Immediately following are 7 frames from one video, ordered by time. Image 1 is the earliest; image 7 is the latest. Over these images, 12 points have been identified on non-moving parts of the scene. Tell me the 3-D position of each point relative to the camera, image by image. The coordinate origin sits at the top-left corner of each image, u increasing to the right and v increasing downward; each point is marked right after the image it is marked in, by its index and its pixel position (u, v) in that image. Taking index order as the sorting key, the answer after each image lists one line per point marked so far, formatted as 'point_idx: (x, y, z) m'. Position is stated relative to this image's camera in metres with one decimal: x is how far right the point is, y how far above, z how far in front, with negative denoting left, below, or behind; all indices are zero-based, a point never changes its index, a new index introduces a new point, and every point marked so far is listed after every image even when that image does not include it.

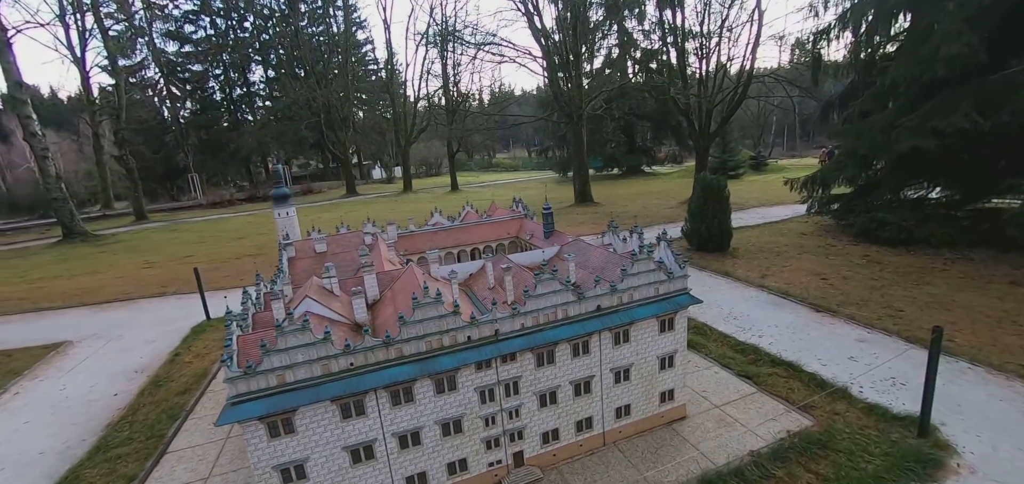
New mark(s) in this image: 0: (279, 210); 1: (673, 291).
0: (-8.0, +1.0, +15.6) m
1: (+3.4, -1.1, +9.5) m
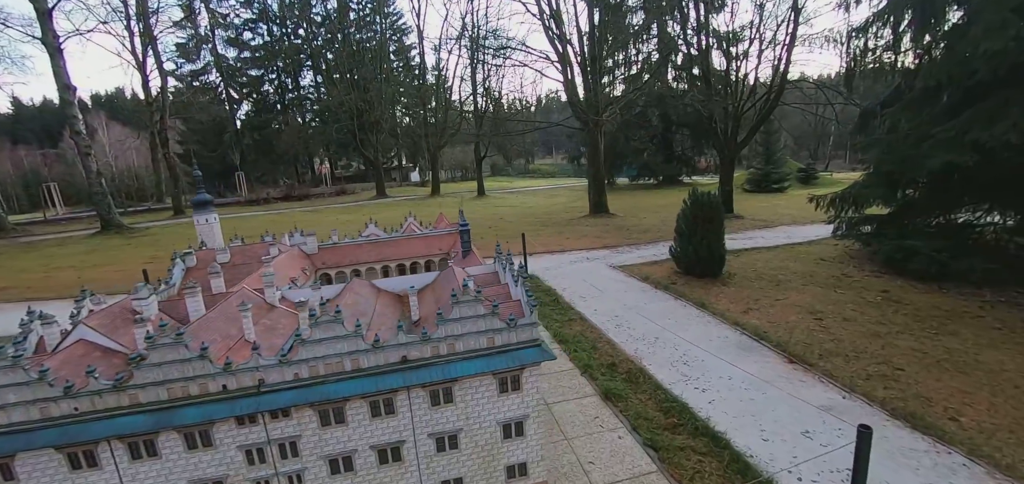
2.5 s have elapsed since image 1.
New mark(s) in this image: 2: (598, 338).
0: (-10.6, +0.8, +14.9) m
1: (0.0, -1.7, +7.5) m
2: (+2.9, -3.3, +14.9) m
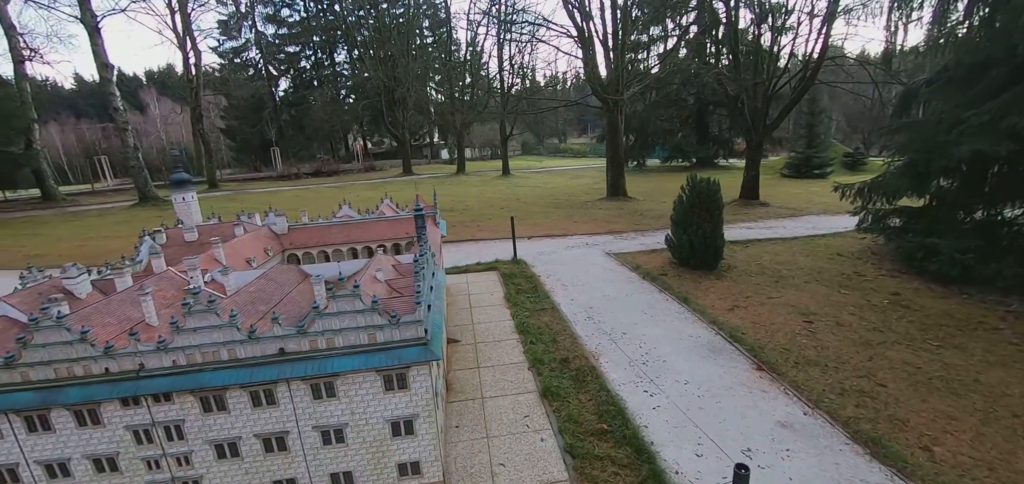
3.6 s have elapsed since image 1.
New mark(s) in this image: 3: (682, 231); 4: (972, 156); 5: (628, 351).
0: (-11.7, +1.6, +15.3) m
1: (-1.8, -1.6, +7.1) m
2: (+1.6, -2.9, +14.4) m
3: (+7.6, +0.5, +19.6) m
4: (+16.0, +3.0, +15.4) m
5: (+3.4, -3.3, +13.0) m
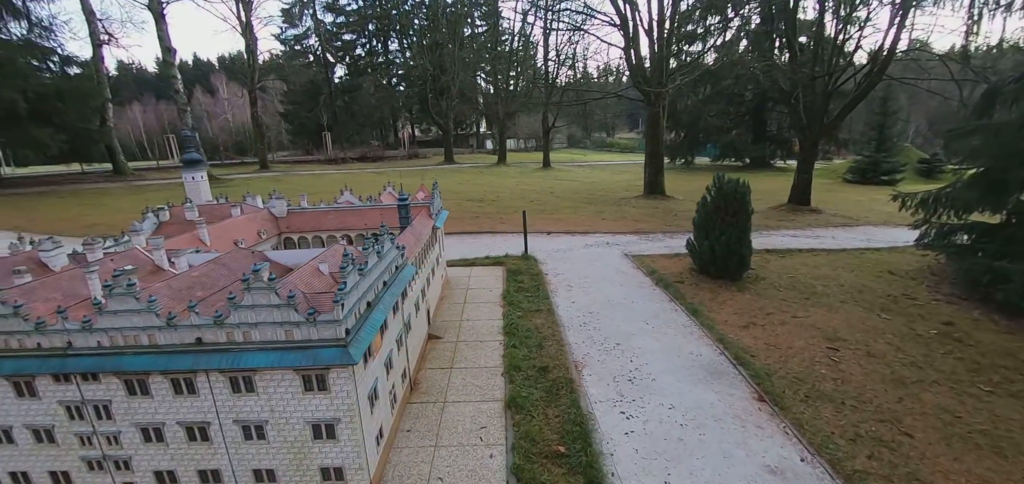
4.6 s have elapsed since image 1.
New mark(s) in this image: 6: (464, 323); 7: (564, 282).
0: (-11.6, +2.4, +15.7) m
1: (-2.9, -1.5, +6.7) m
2: (+1.2, -2.9, +13.5) m
3: (+7.9, +0.2, +18.0) m
4: (+16.0, +2.1, +12.9) m
5: (+2.8, -3.3, +11.9) m
6: (-1.6, -2.7, +14.3) m
7: (+2.1, -1.7, +18.0) m
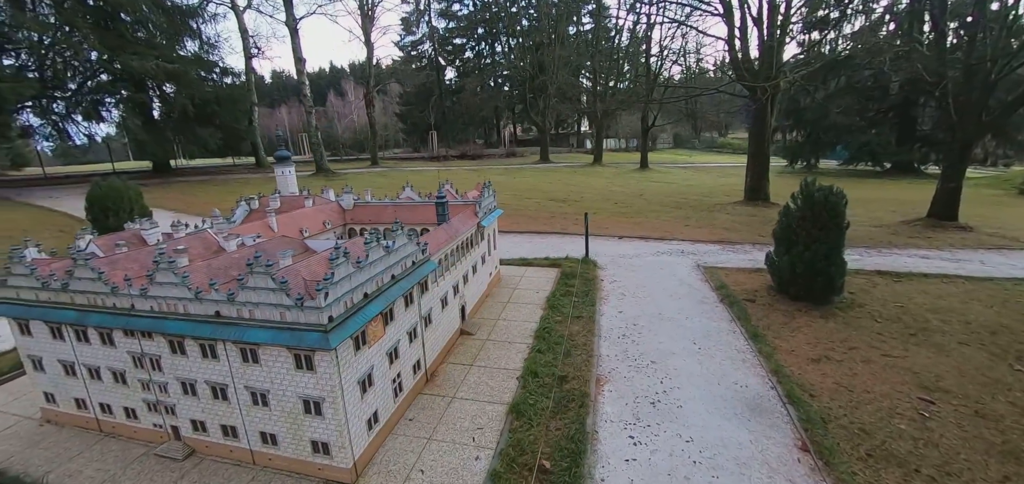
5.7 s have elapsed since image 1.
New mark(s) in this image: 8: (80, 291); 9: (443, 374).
0: (-9.5, +3.0, +18.0) m
1: (-3.4, -1.3, +7.2) m
2: (+2.1, -3.0, +13.0) m
3: (+9.8, -0.3, +15.8) m
4: (+16.6, +1.1, +8.9) m
5: (+3.3, -3.6, +11.1) m
6: (-0.4, -2.6, +14.4) m
7: (+4.1, -1.9, +17.1) m
8: (-8.6, -1.0, +8.8) m
9: (-1.8, -3.4, +11.4) m
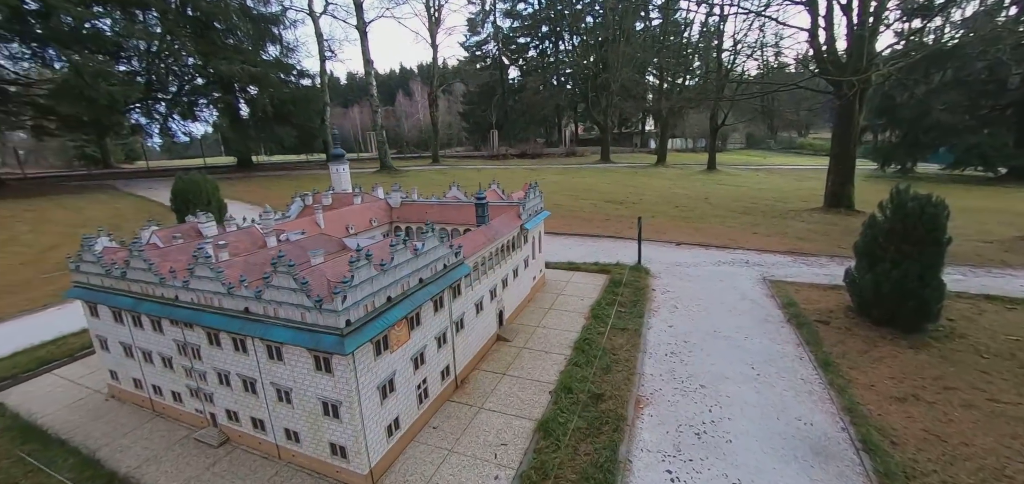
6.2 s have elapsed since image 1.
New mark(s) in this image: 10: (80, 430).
0: (-7.5, +3.2, +18.6) m
1: (-3.0, -1.4, +7.1) m
2: (+3.1, -3.2, +12.1) m
3: (+11.2, -0.8, +13.8) m
4: (+17.1, +0.4, +6.1) m
5: (+4.0, -3.8, +10.0) m
6: (+0.8, -2.8, +13.8) m
7: (+5.7, -2.2, +15.9) m
8: (-8.0, -0.8, +9.3) m
9: (-1.0, -3.5, +11.0) m
10: (-9.6, -4.2, +9.8) m
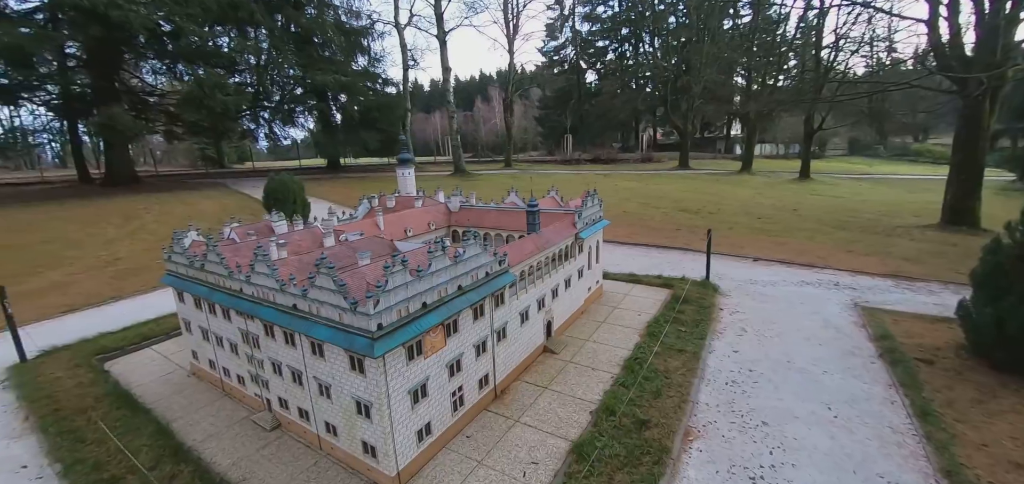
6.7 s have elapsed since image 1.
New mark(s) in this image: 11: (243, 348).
0: (-4.9, +3.2, +19.4) m
1: (-2.6, -1.4, +7.3) m
2: (+4.3, -3.6, +11.2) m
3: (+12.6, -1.6, +11.6) m
4: (+17.2, -0.5, +3.0) m
5: (+4.7, -4.2, +9.0) m
6: (+2.3, -3.1, +13.2) m
7: (+7.4, -2.7, +14.5) m
8: (-7.0, -0.7, +10.3) m
9: (+0.1, -3.7, +10.8) m
10: (-8.7, -4.0, +11.1) m
11: (-6.2, -2.5, +10.2) m
